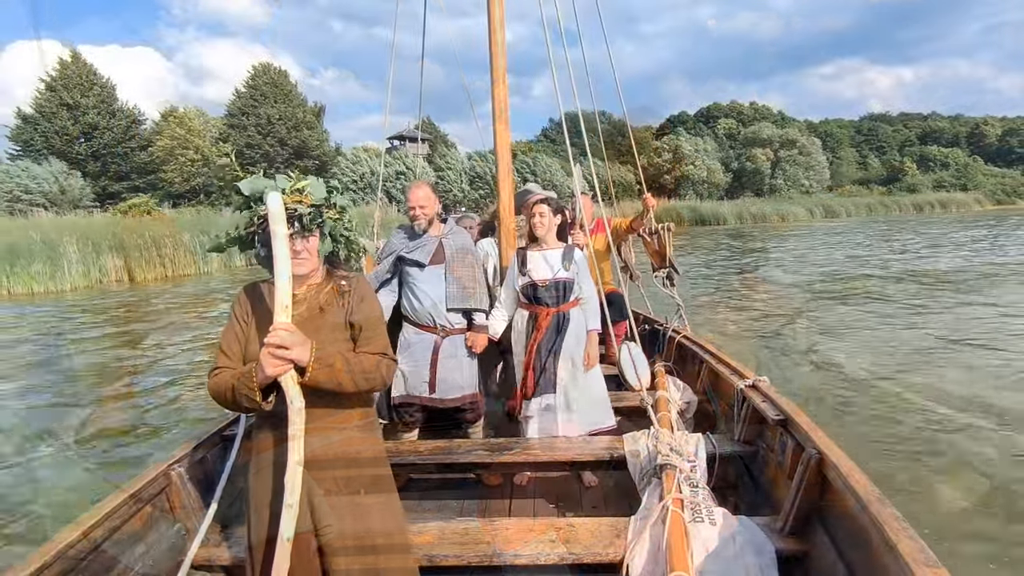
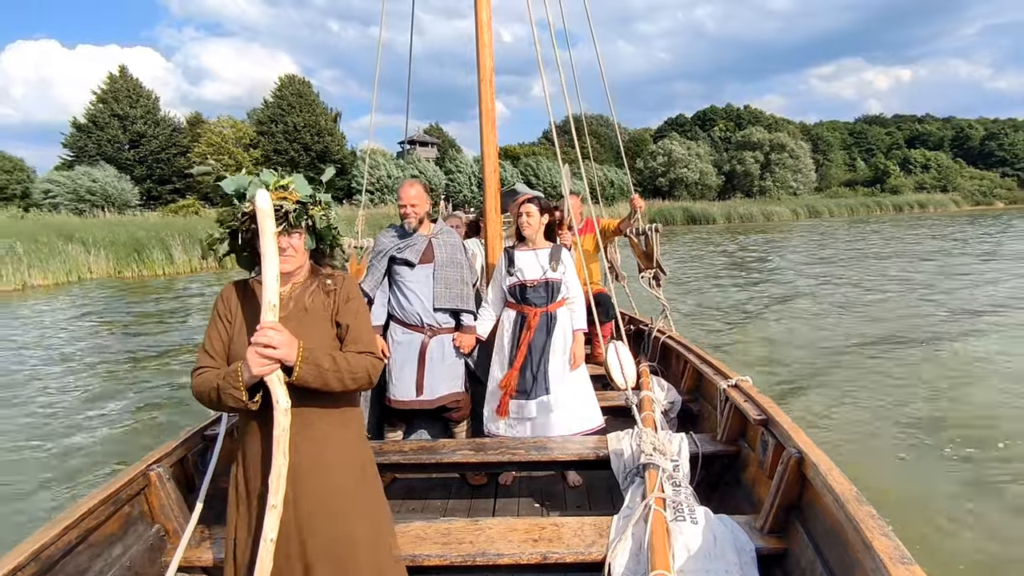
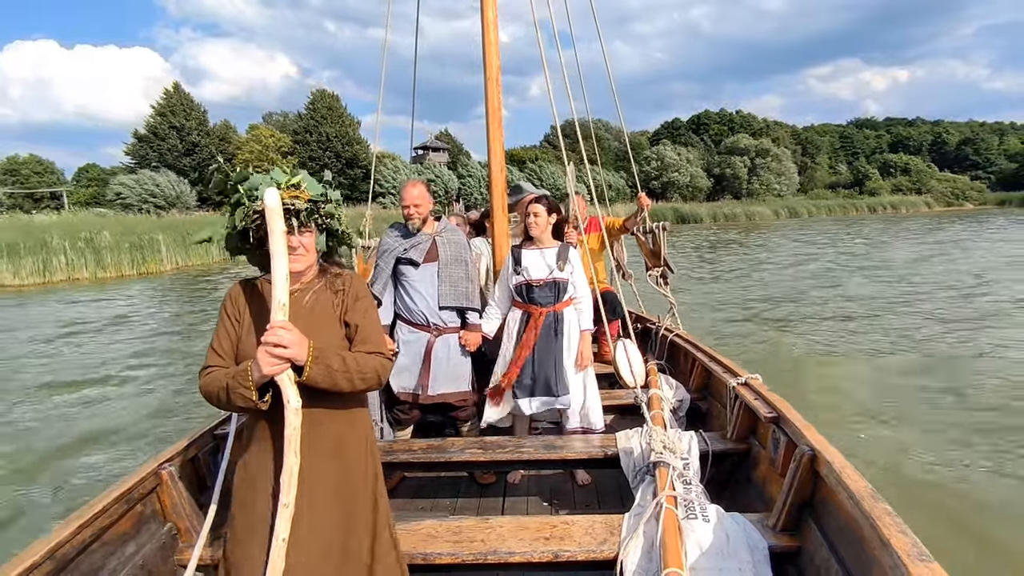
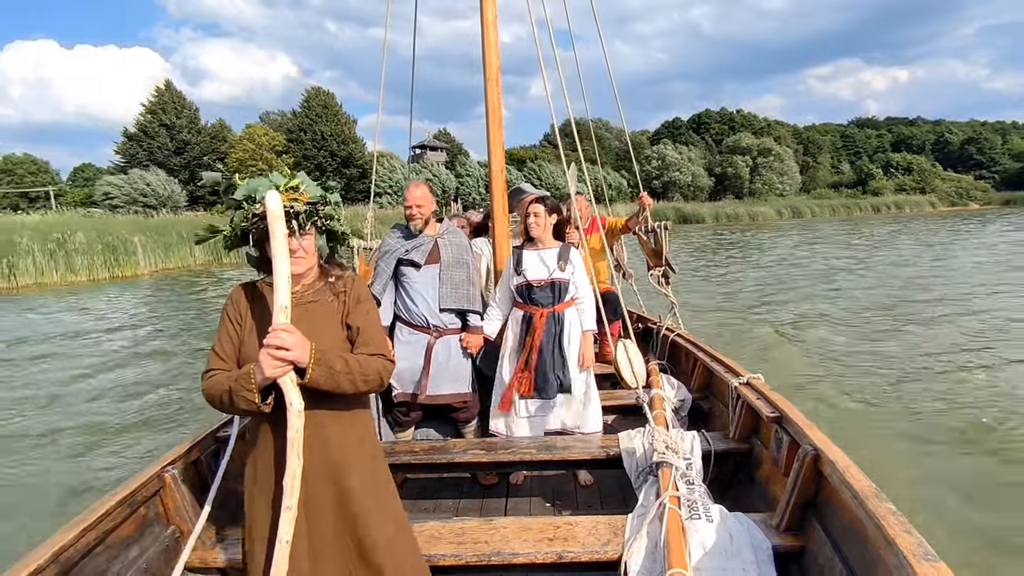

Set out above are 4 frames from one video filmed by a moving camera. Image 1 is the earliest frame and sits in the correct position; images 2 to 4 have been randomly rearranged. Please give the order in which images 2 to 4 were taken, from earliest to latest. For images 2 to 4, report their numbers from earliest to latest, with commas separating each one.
2, 4, 3
